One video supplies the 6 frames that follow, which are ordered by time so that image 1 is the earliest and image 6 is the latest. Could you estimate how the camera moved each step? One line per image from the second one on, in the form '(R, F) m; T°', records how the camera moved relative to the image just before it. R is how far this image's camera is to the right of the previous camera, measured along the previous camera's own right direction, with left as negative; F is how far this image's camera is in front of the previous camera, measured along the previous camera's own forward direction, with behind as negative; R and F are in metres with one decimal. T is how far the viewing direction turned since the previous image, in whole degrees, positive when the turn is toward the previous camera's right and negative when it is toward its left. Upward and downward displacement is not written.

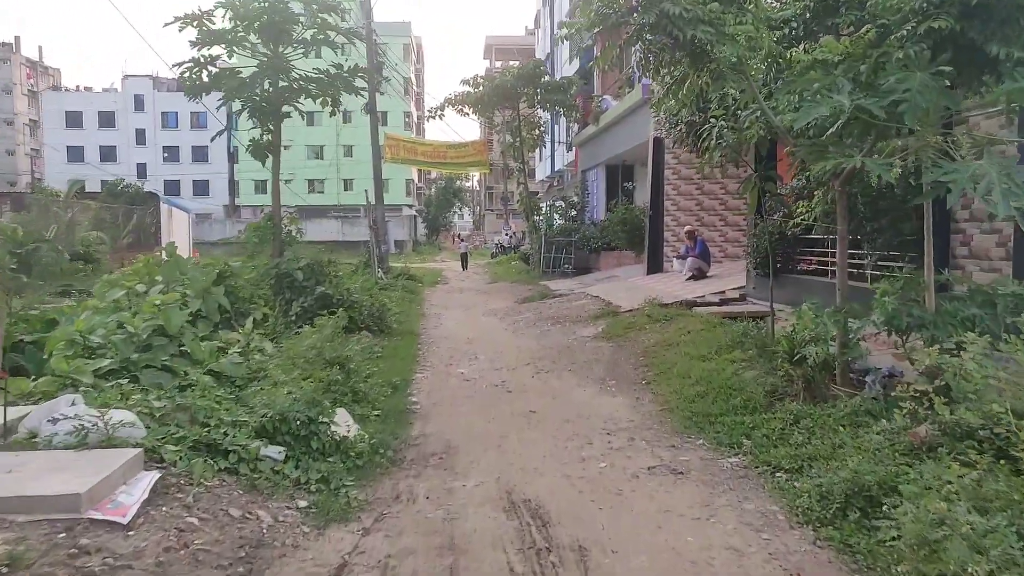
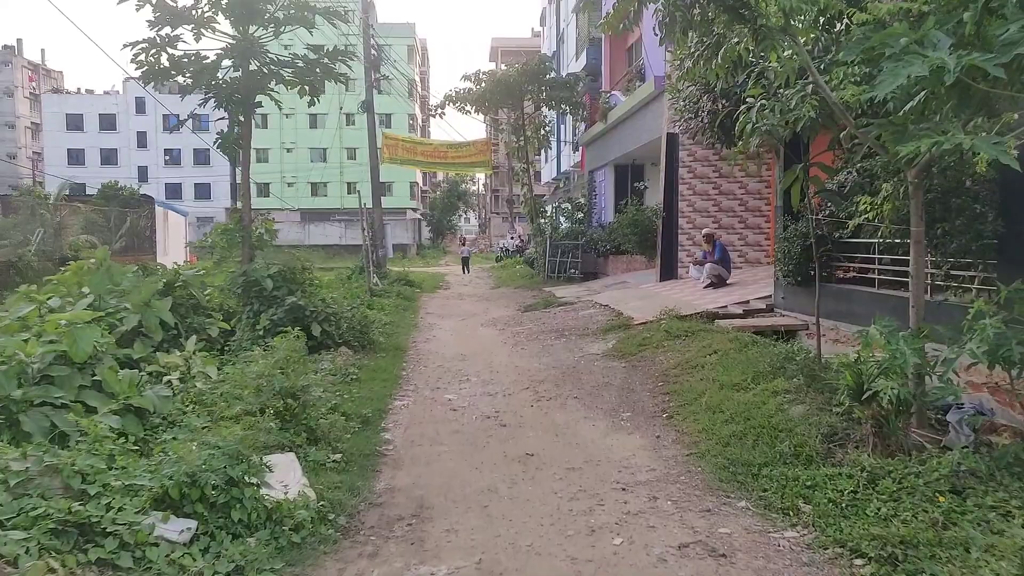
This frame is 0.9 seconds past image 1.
(+0.1, +1.2) m; 0°
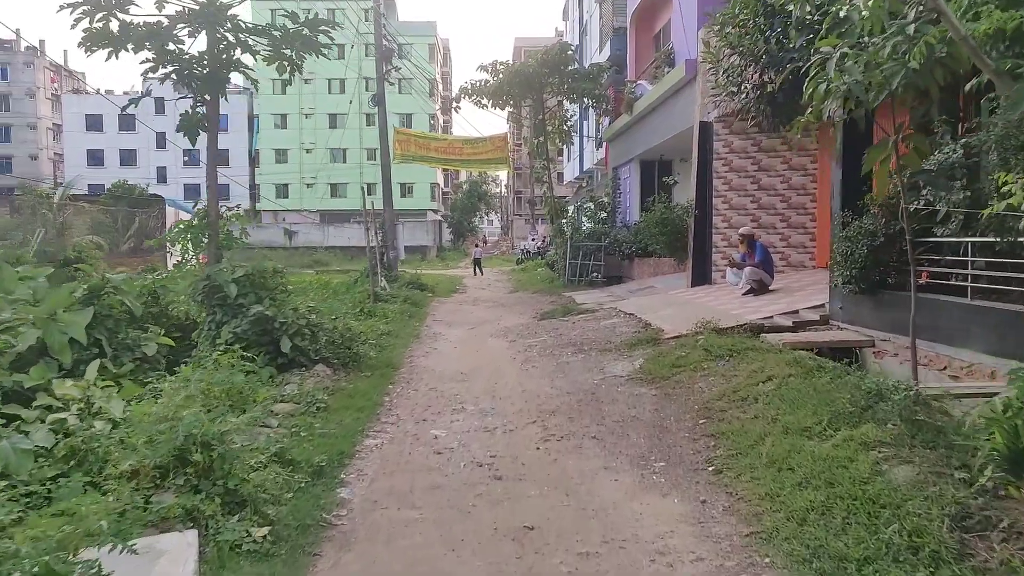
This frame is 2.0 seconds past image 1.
(+0.1, +1.4) m; -2°
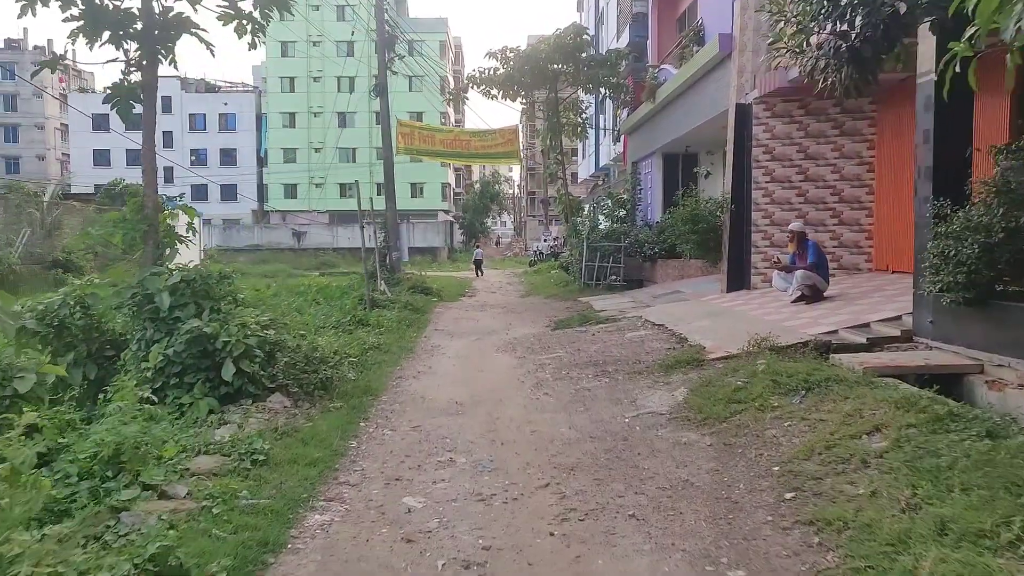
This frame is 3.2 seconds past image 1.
(0.0, +1.6) m; -1°
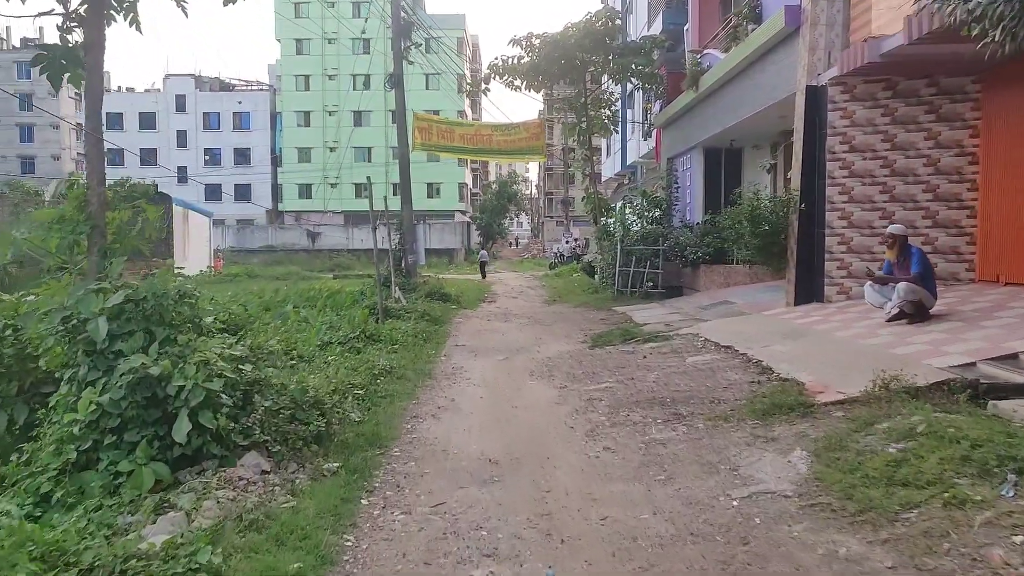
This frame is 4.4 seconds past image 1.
(-0.2, +1.6) m; -1°
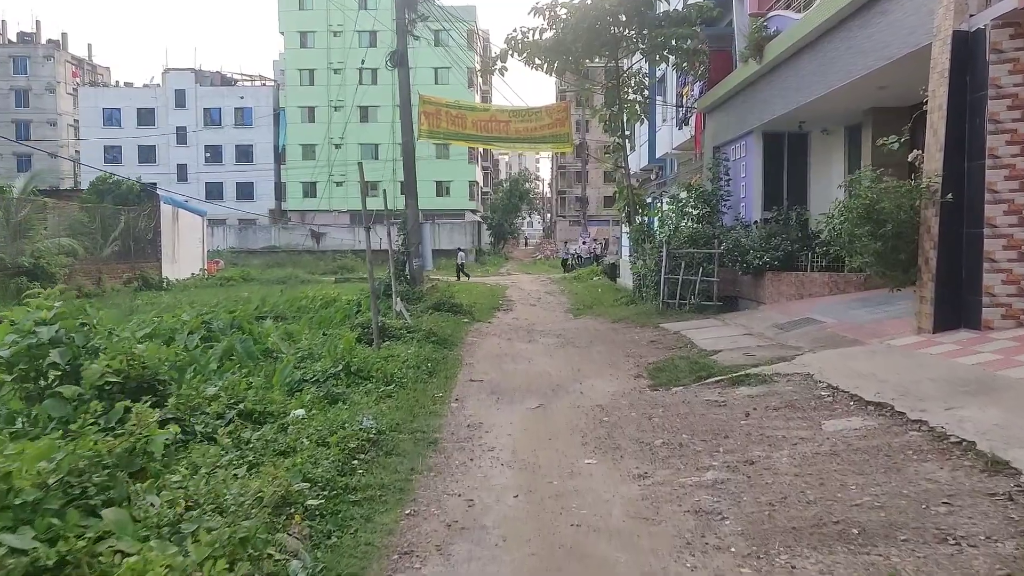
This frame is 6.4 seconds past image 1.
(-0.2, +2.7) m; -1°
